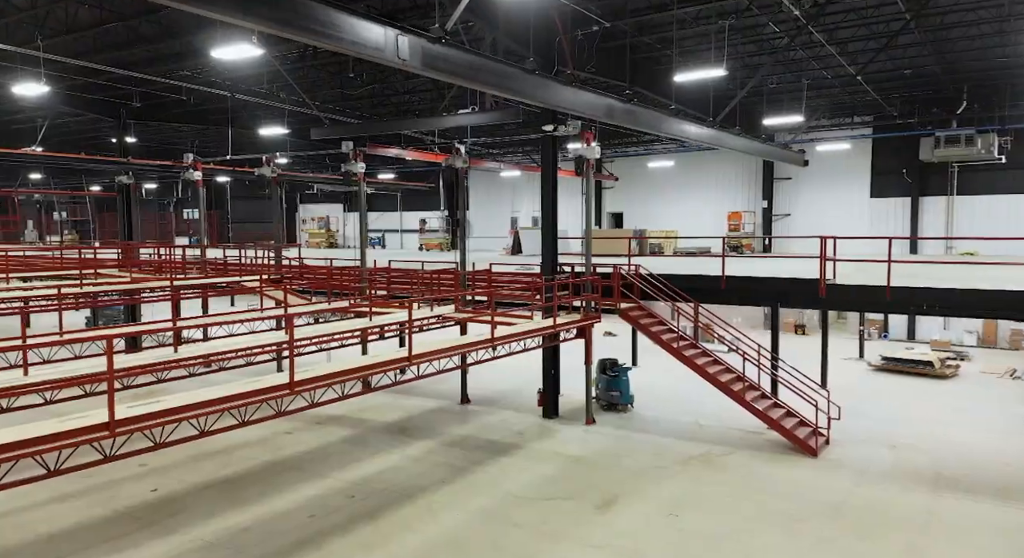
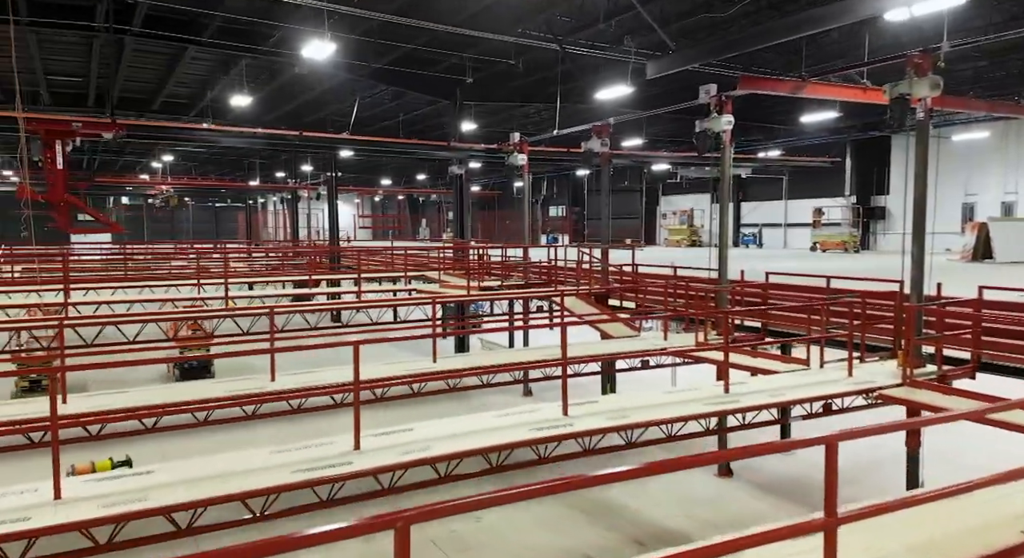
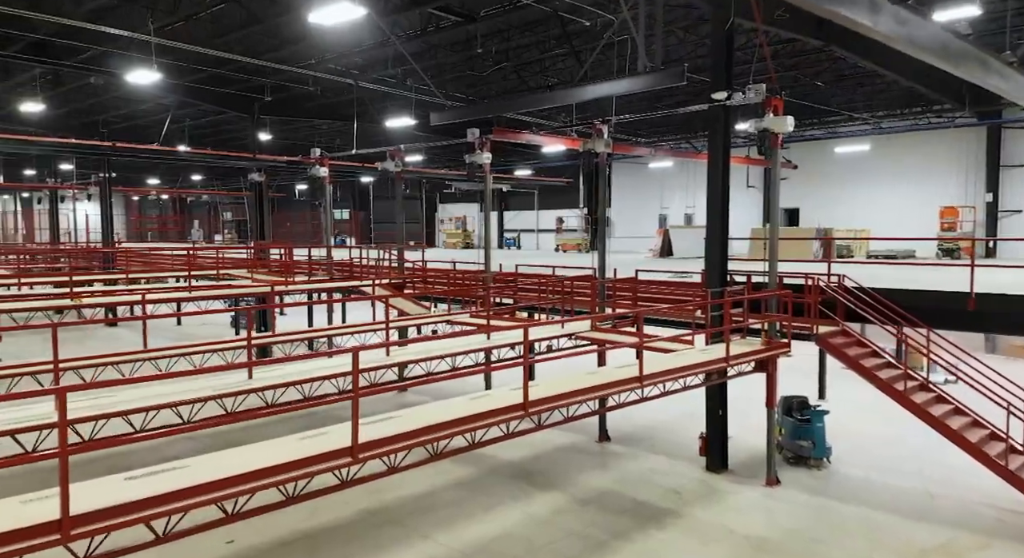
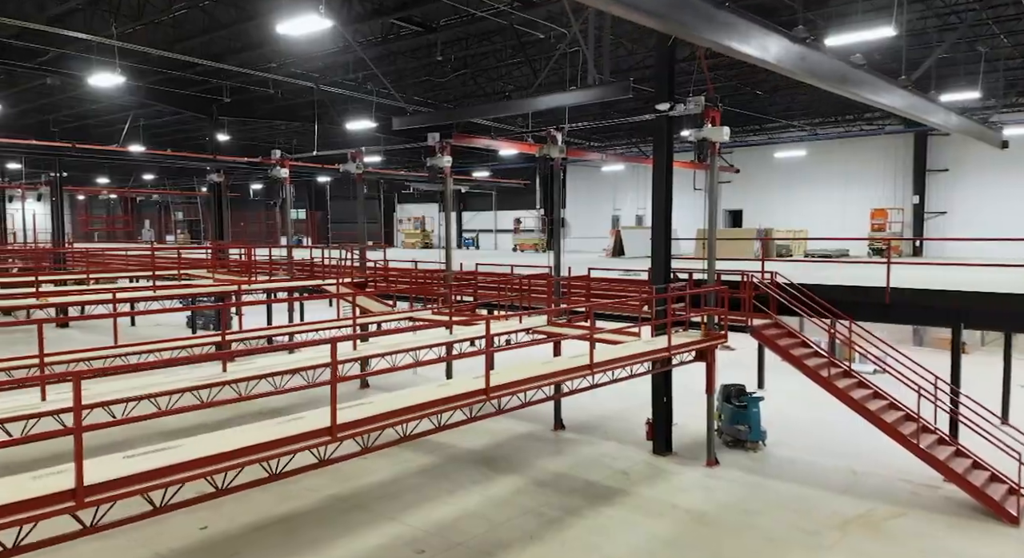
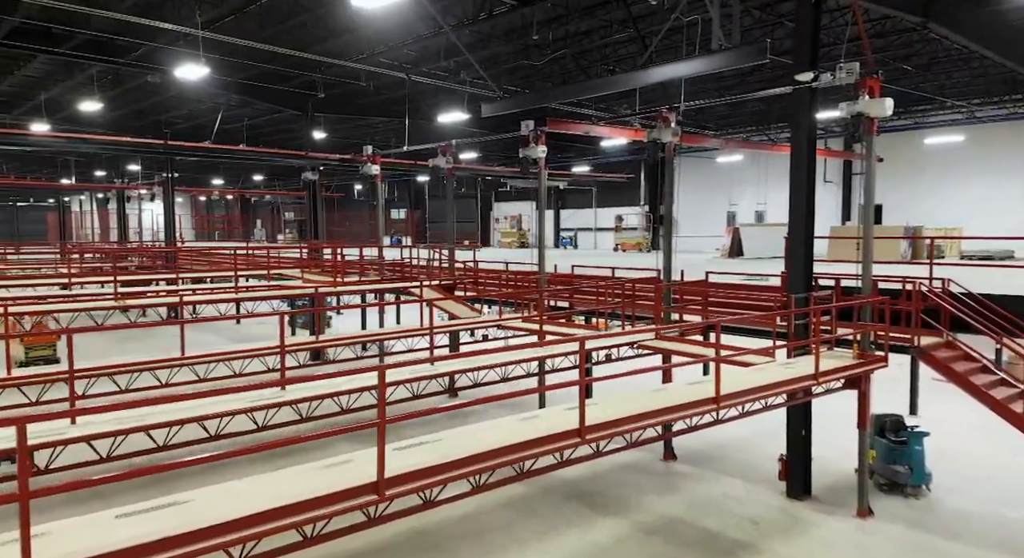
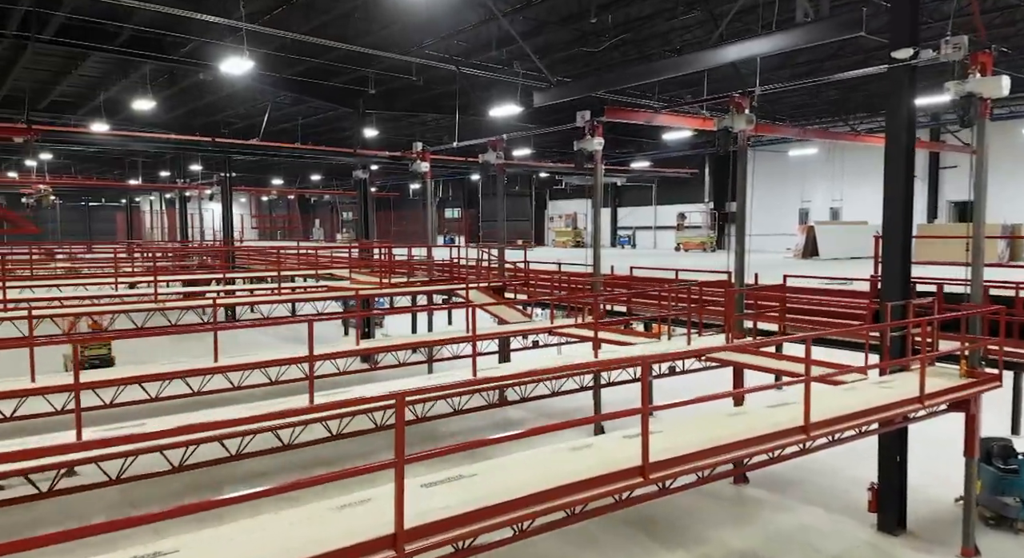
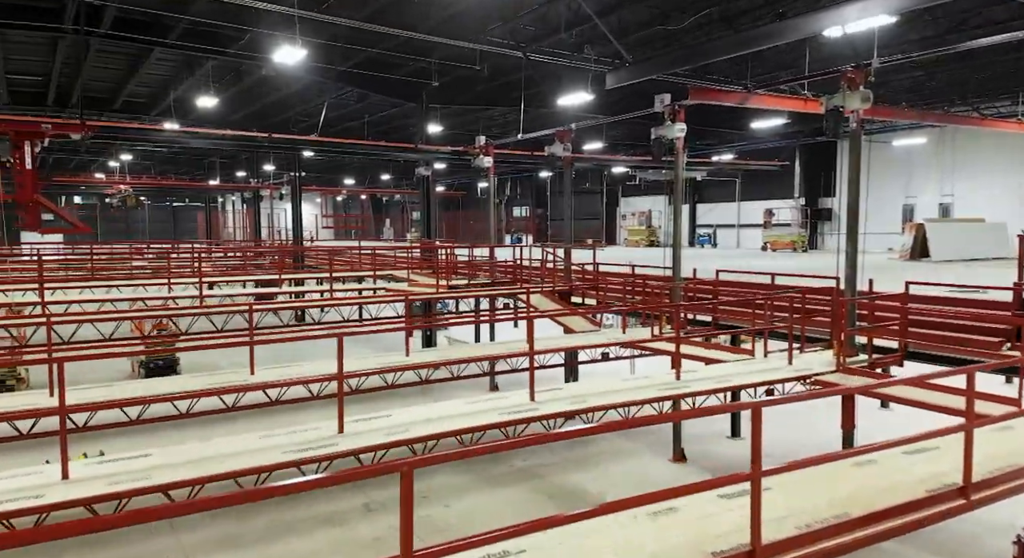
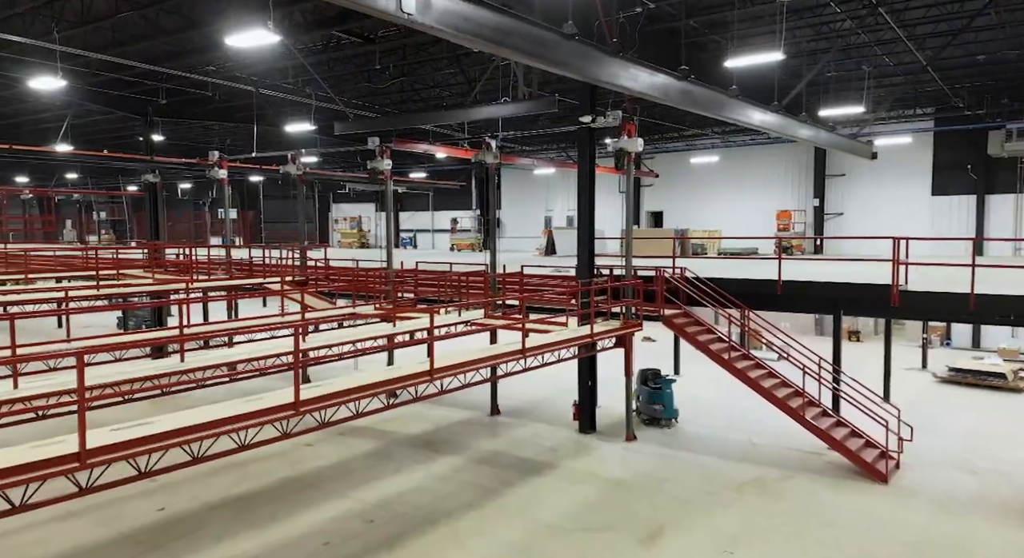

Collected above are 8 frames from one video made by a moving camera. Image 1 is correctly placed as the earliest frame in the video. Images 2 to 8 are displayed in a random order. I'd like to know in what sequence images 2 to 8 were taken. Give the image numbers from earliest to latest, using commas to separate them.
8, 4, 3, 5, 6, 7, 2
